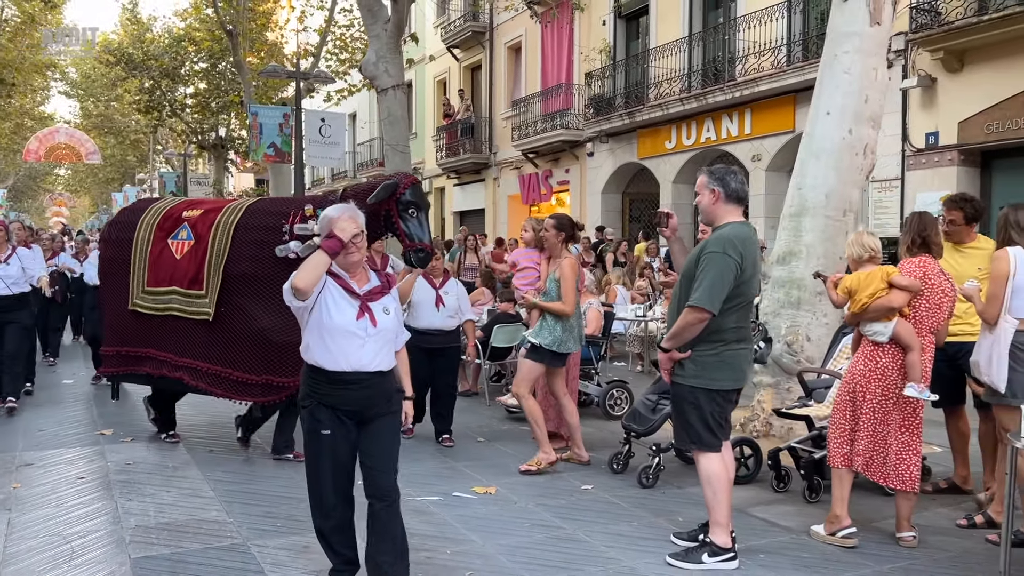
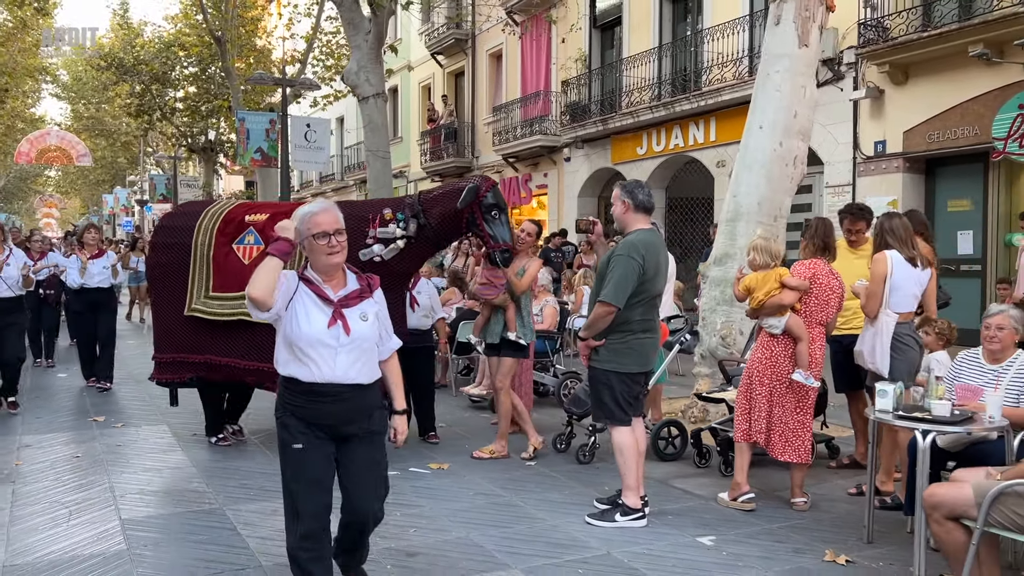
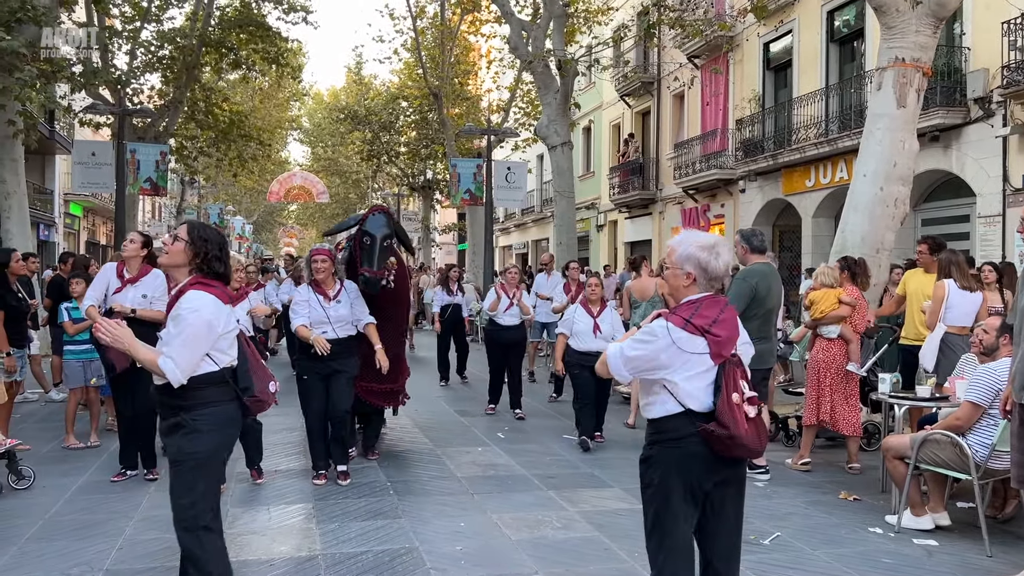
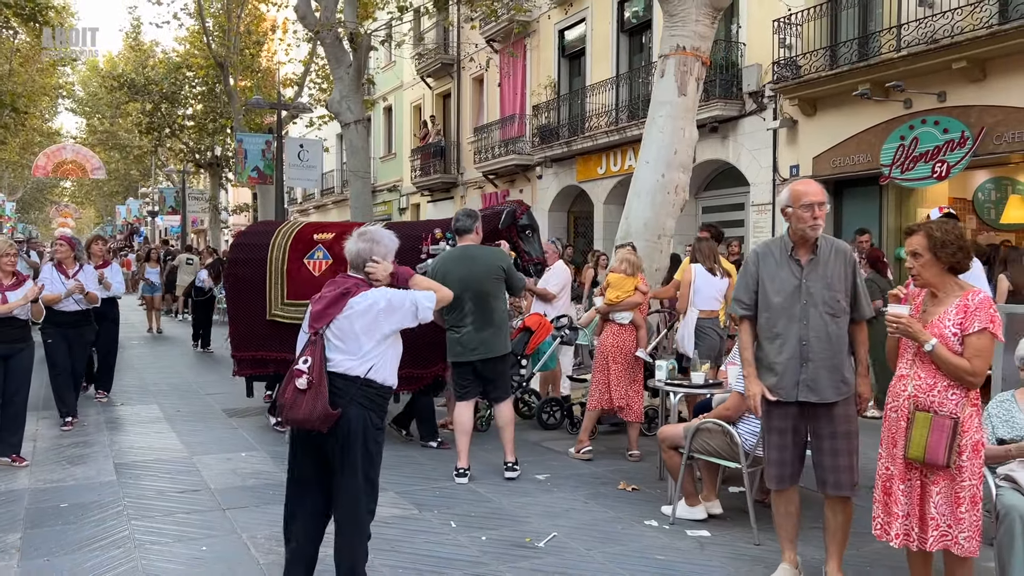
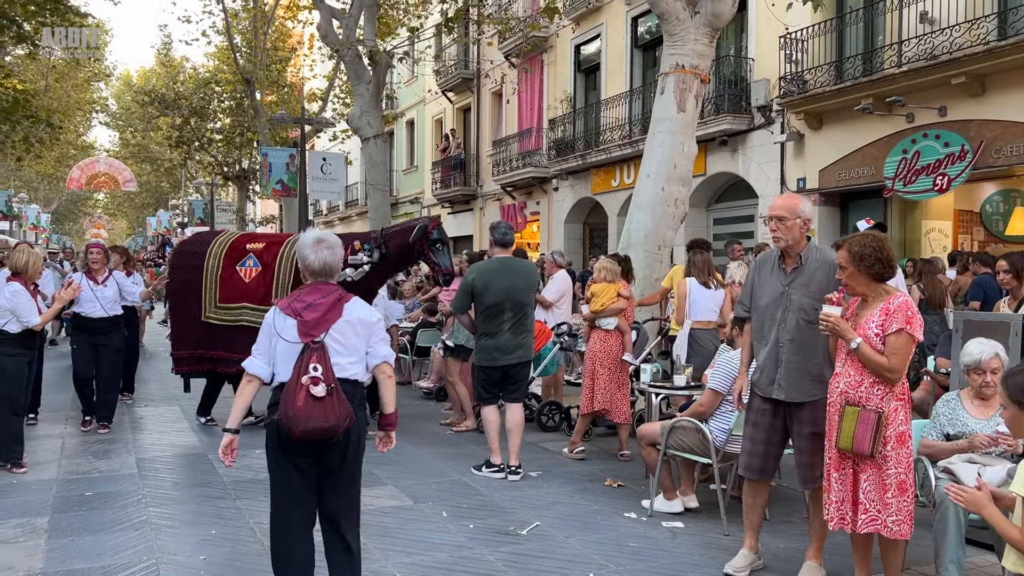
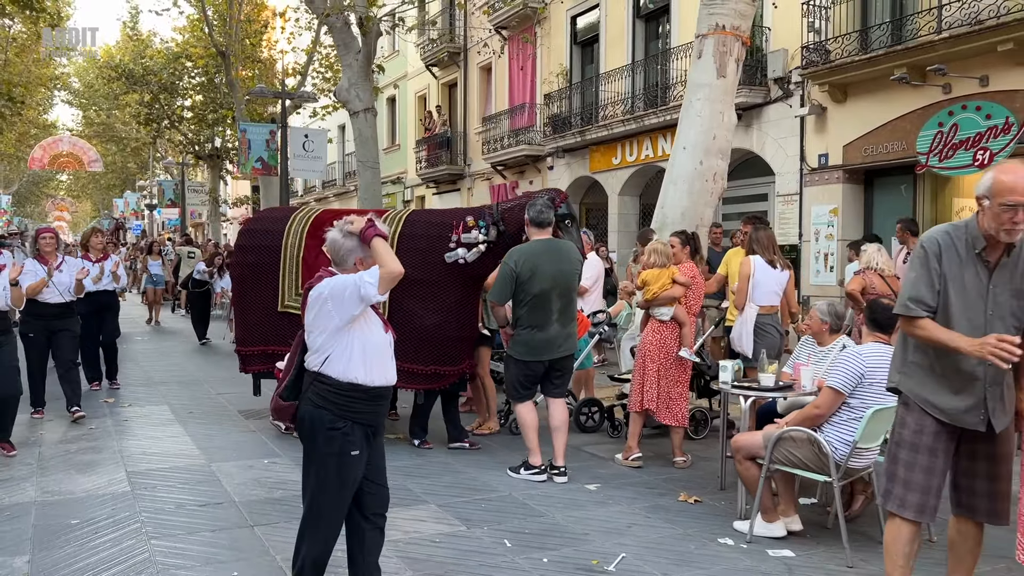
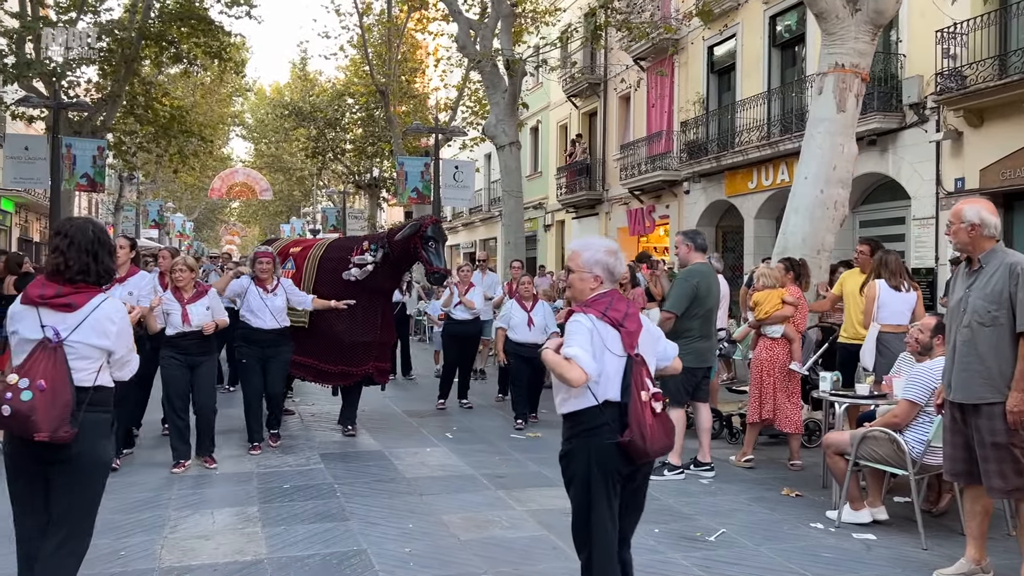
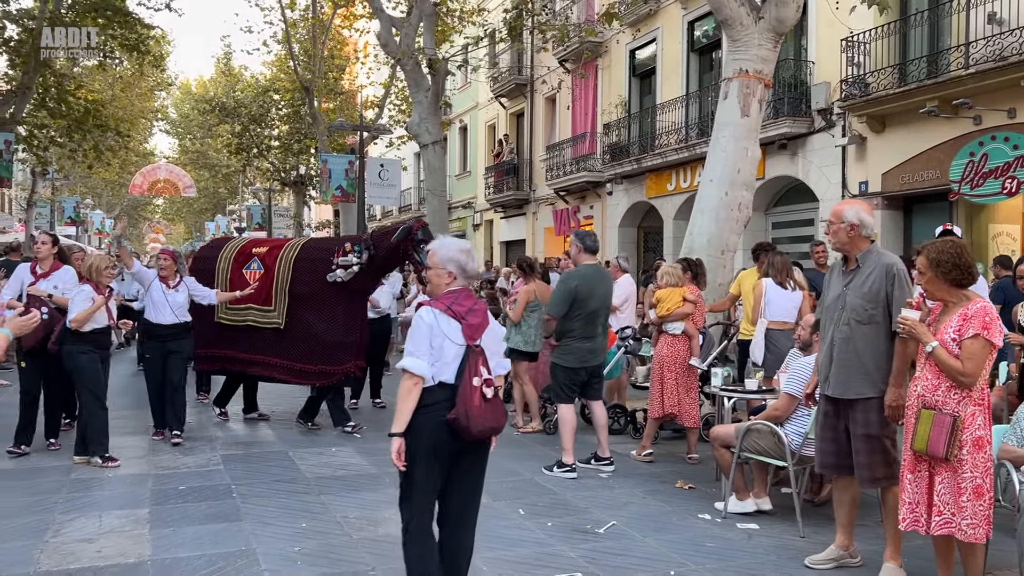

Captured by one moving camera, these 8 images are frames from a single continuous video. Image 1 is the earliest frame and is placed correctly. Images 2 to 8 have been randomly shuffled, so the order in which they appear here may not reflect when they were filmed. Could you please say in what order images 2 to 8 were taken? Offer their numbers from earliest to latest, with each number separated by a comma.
2, 6, 4, 5, 8, 7, 3
